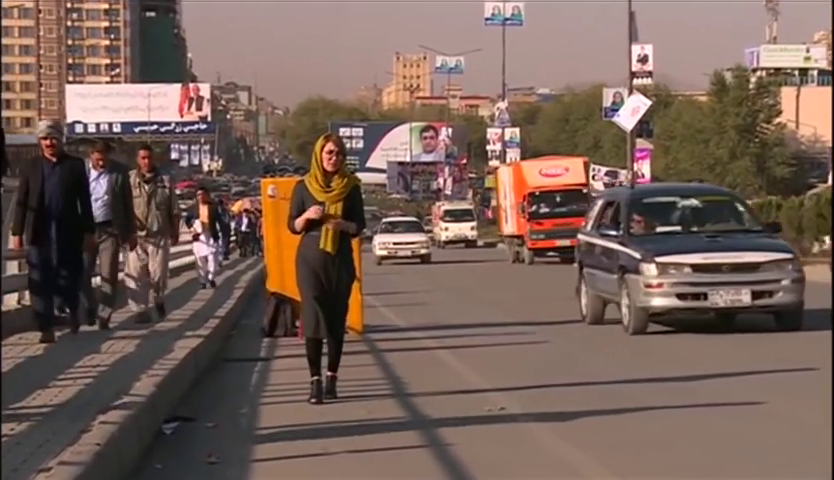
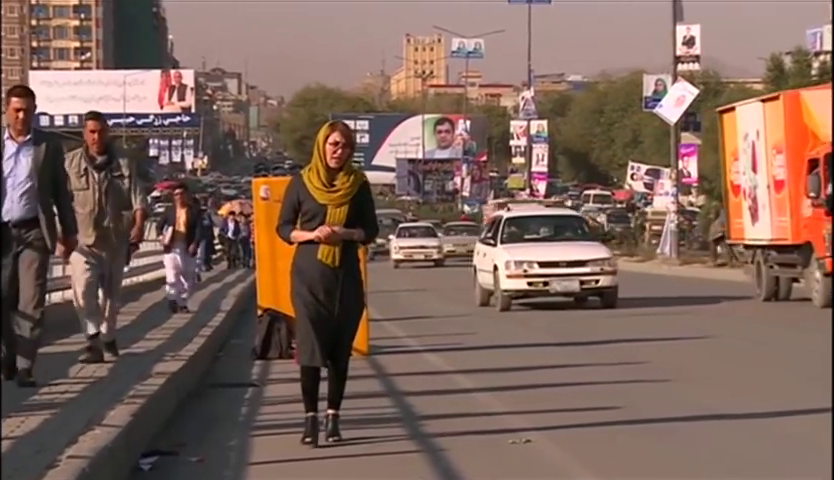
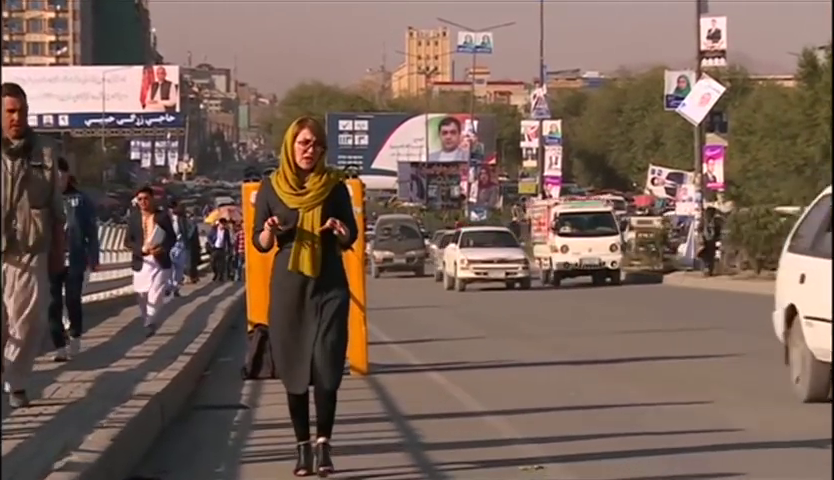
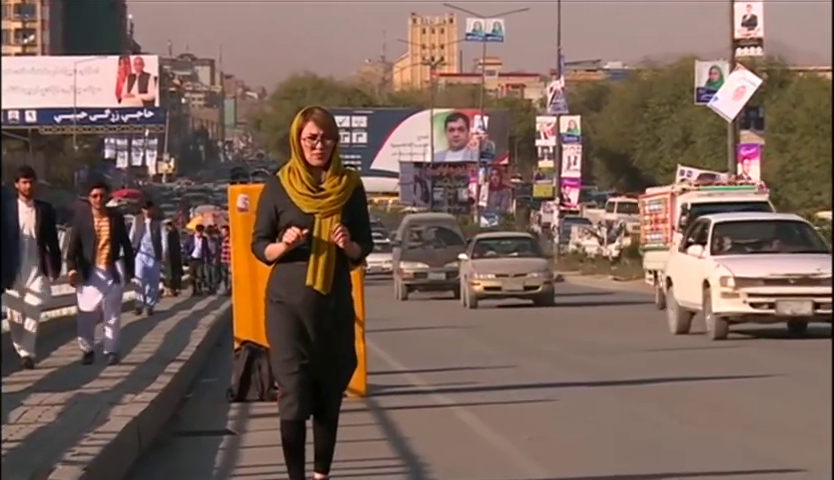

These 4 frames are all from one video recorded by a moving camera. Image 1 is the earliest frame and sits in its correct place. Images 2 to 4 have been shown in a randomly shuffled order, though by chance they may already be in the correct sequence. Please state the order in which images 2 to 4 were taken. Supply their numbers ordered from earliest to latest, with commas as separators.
2, 3, 4
